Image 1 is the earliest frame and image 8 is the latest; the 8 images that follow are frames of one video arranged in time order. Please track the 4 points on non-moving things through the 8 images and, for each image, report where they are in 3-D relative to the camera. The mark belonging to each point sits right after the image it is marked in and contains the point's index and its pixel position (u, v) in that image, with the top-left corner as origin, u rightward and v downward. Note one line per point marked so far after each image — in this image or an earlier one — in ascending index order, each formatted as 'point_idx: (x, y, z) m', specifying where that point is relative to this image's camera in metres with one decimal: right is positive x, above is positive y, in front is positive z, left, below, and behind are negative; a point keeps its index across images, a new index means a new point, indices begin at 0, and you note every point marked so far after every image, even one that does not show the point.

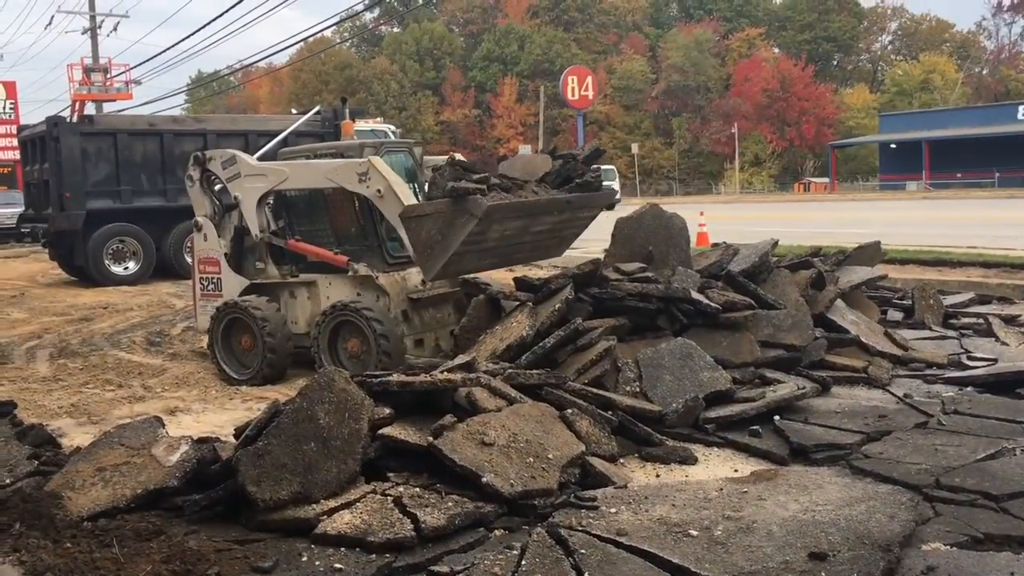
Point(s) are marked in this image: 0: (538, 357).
0: (+0.2, -0.5, +6.3) m
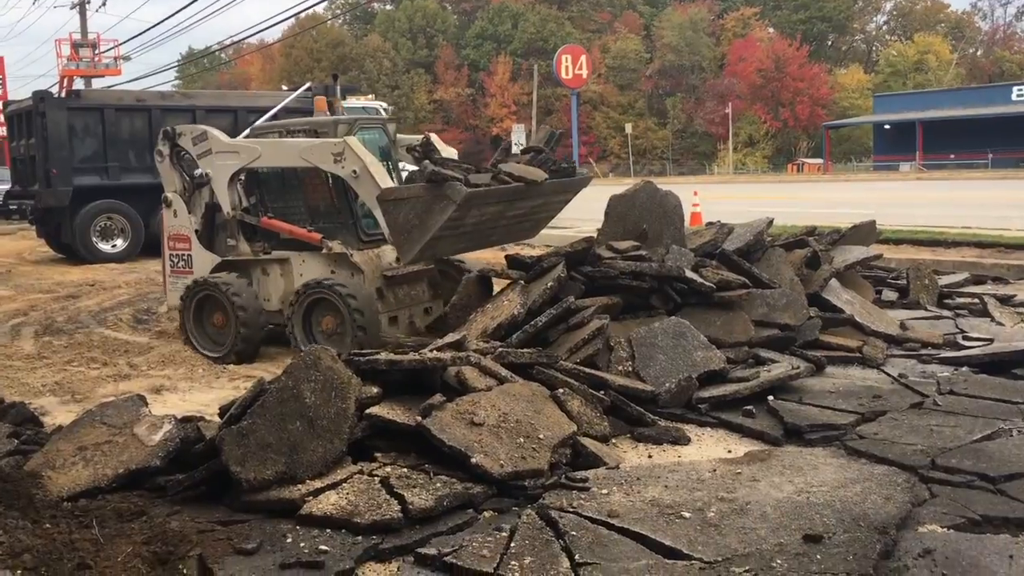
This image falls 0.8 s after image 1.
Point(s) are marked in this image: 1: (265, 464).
0: (+0.1, -0.3, +6.2) m
1: (-1.1, -0.8, +4.5) m
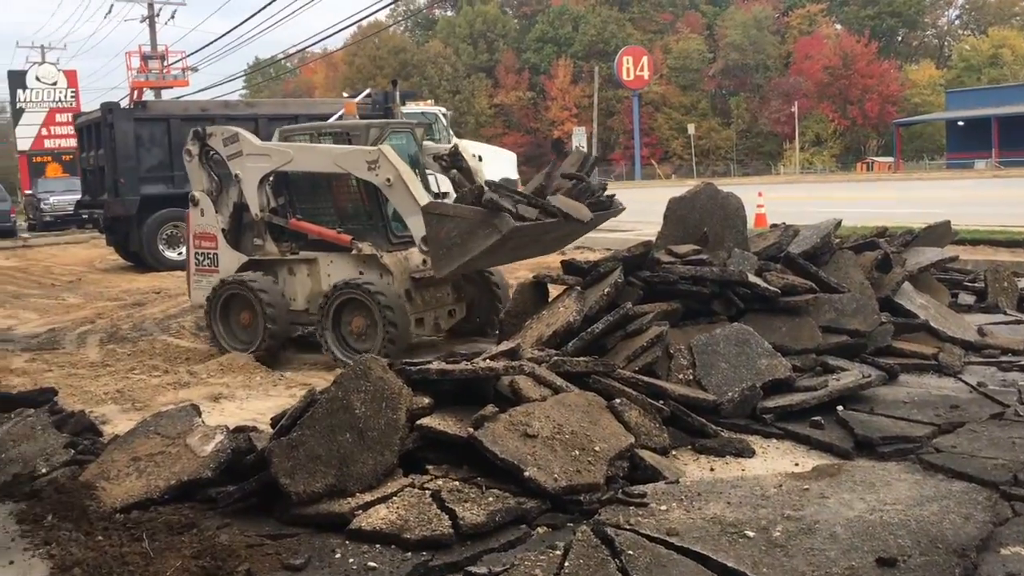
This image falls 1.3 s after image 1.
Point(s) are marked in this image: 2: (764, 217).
0: (+0.5, -0.4, +6.0) m
1: (-0.9, -0.8, +4.4) m
2: (+4.0, +1.1, +15.6) m
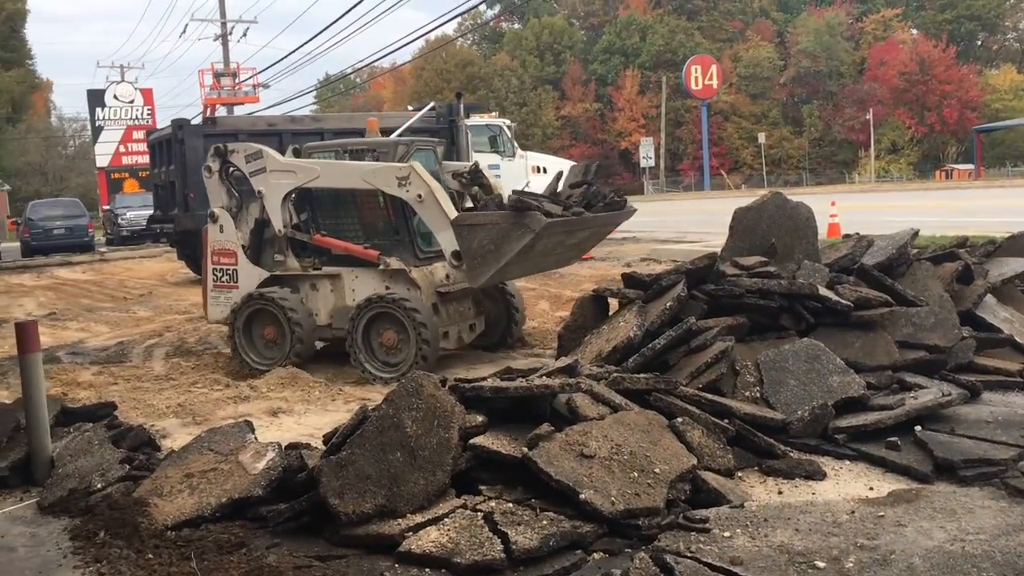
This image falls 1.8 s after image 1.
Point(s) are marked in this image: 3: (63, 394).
0: (+0.8, -0.4, +5.8) m
1: (-0.6, -0.9, +4.3) m
2: (+5.0, +0.9, +15.1) m
3: (-3.7, -0.9, +8.1) m
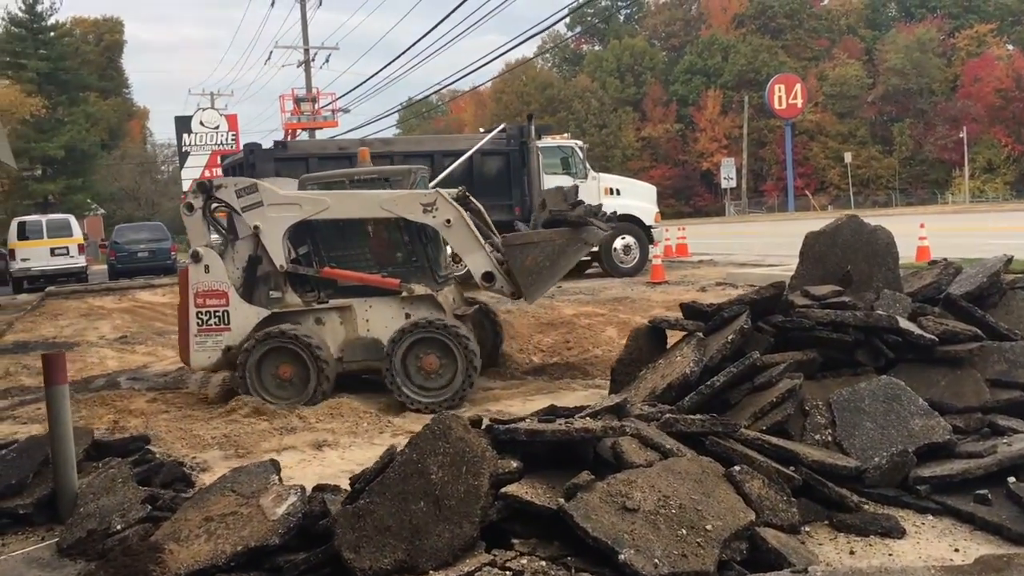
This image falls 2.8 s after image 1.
0: (+1.1, -0.6, +5.3) m
1: (-0.5, -1.0, +3.9) m
2: (+6.0, +0.5, +14.3) m
3: (-3.2, -1.1, +8.0) m
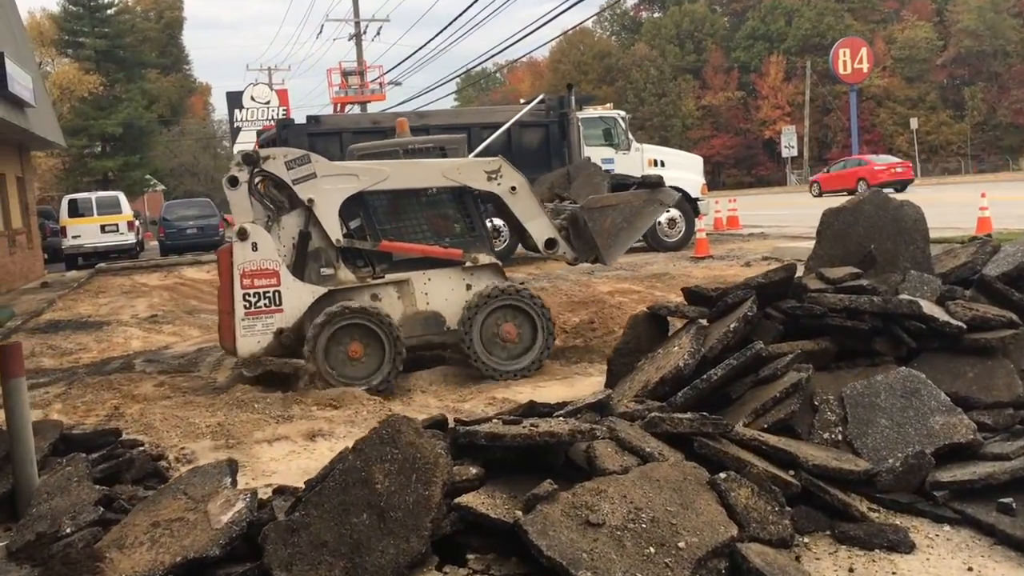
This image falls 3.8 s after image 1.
0: (+1.0, -0.5, +4.9) m
1: (-0.7, -1.0, +3.6) m
2: (+6.5, +0.9, +13.5) m
3: (-3.2, -1.0, +7.8) m
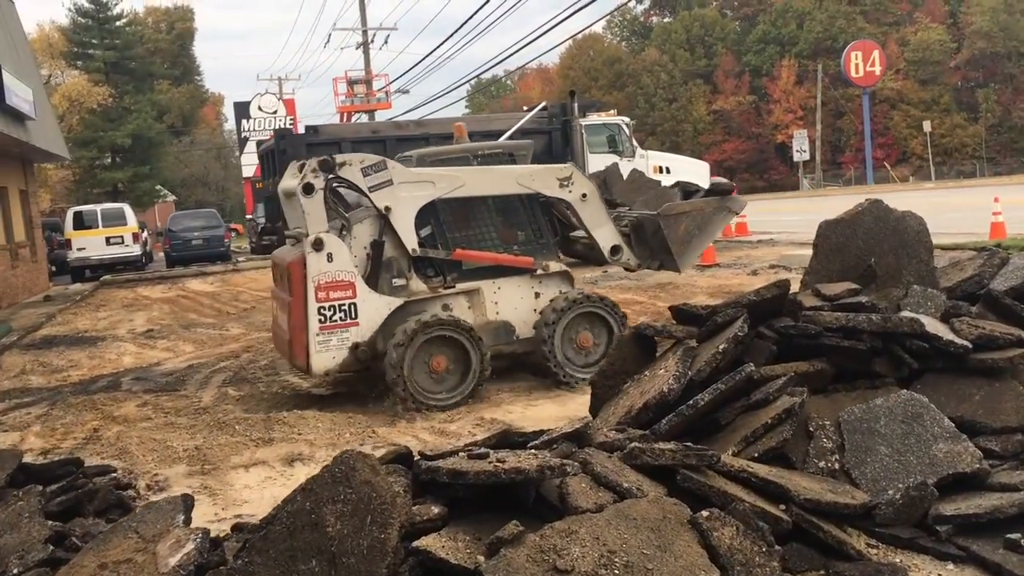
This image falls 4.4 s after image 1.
0: (+0.9, -0.6, +4.6) m
1: (-0.8, -1.1, +3.3) m
2: (+6.5, +0.8, +13.1) m
3: (-3.2, -1.1, +7.6) m
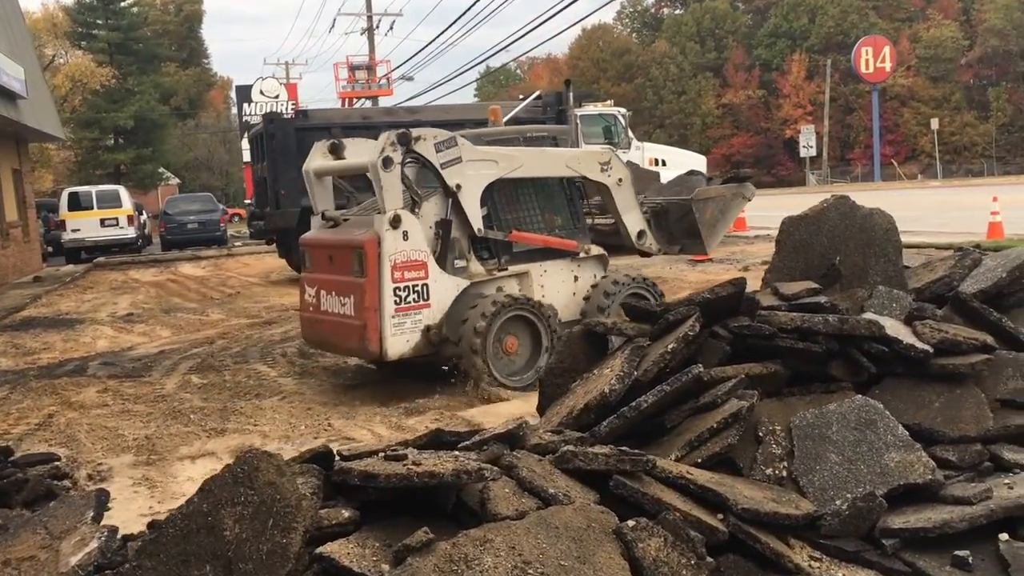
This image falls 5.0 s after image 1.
0: (+0.6, -0.6, +4.4) m
1: (-1.1, -1.1, +3.2) m
2: (+6.3, +0.8, +12.9) m
3: (-3.5, -1.0, +7.4) m
